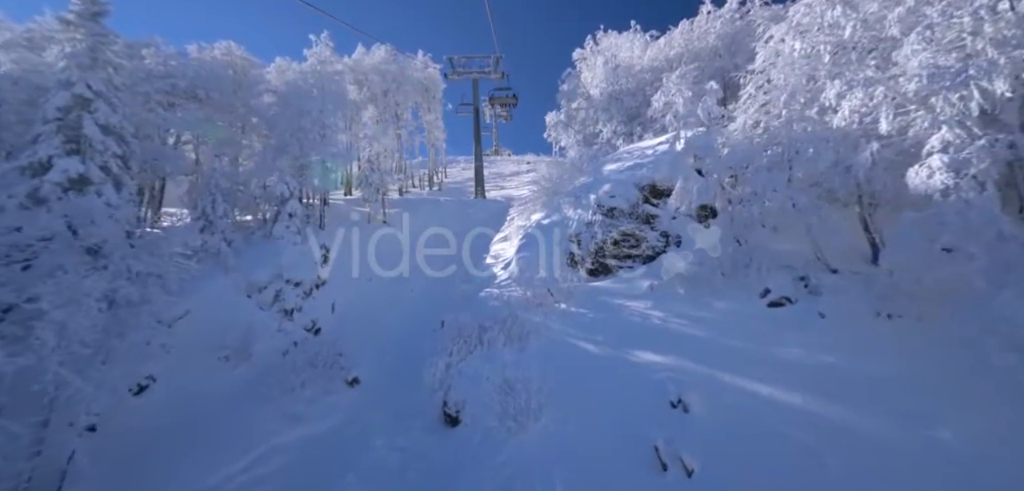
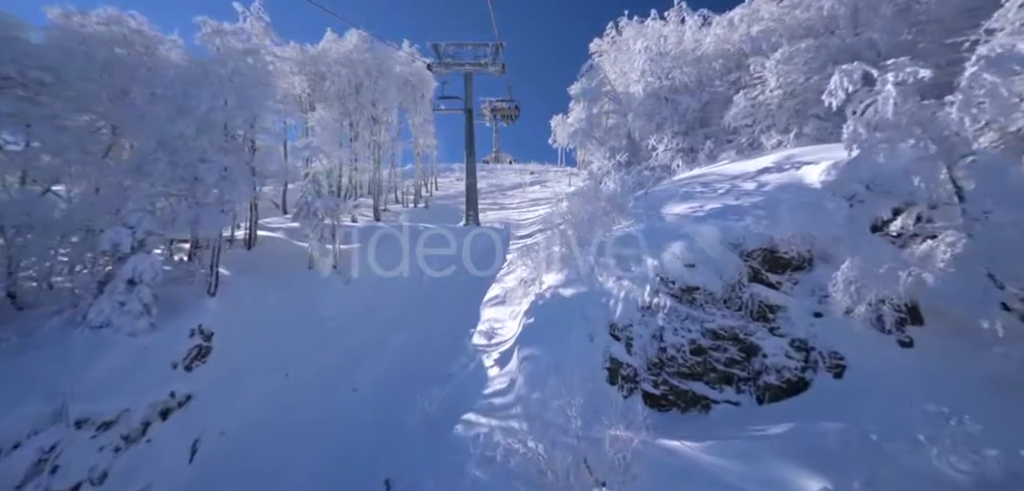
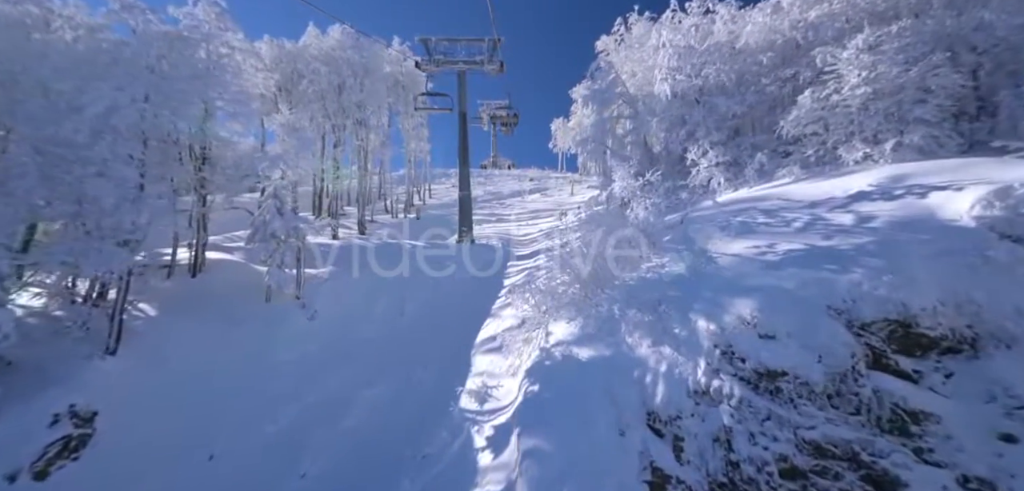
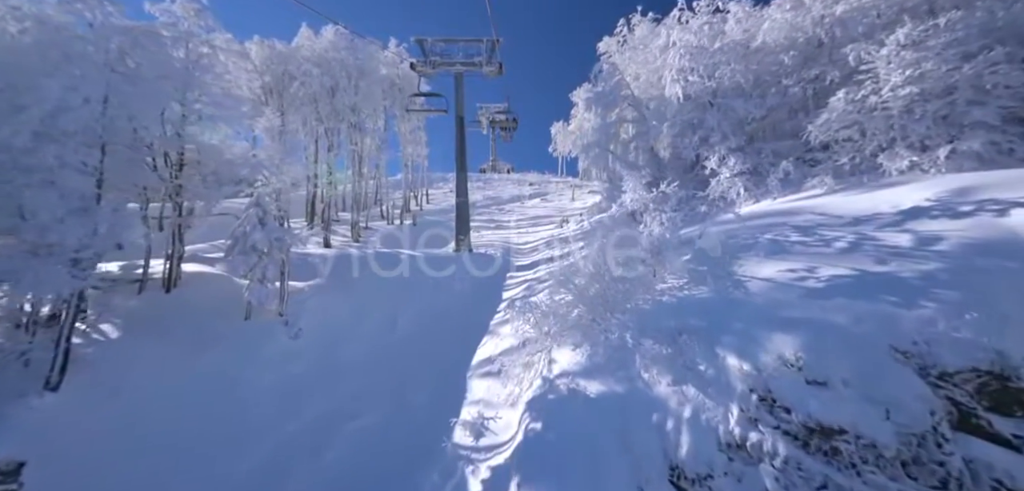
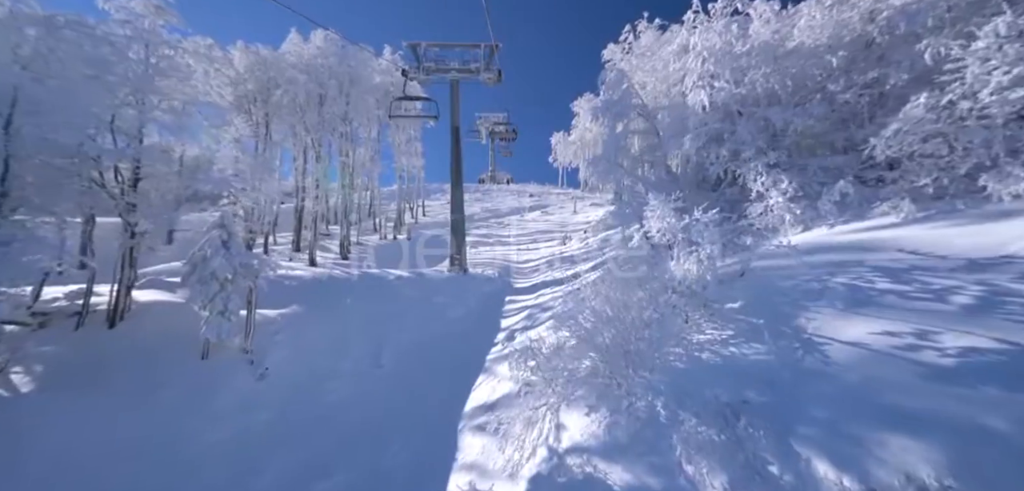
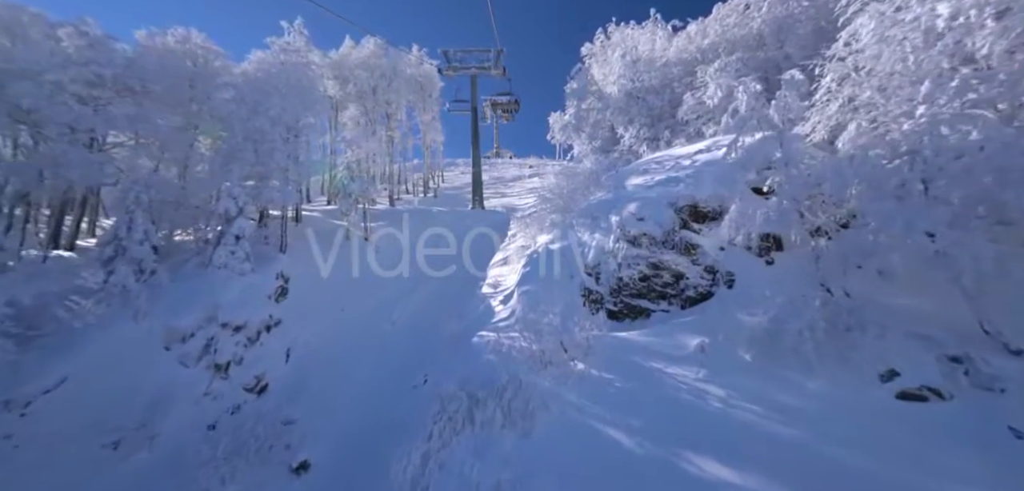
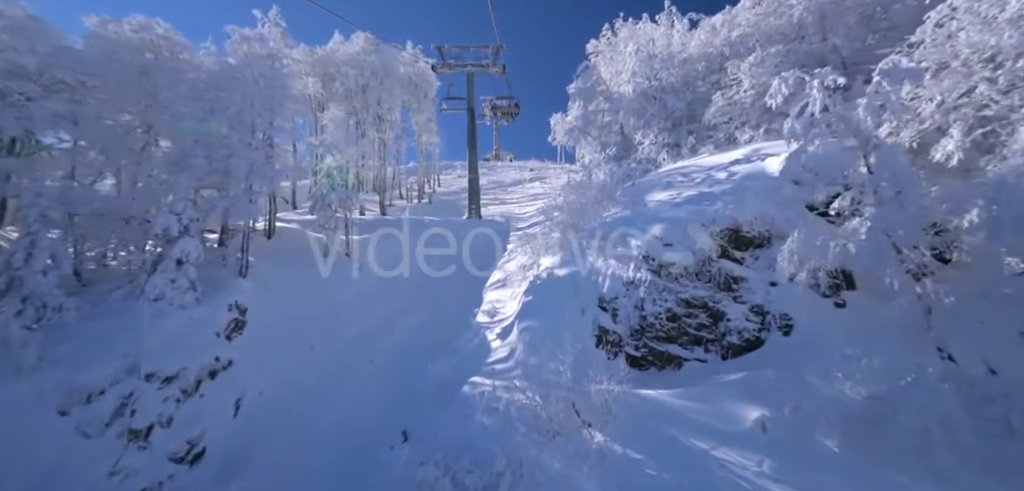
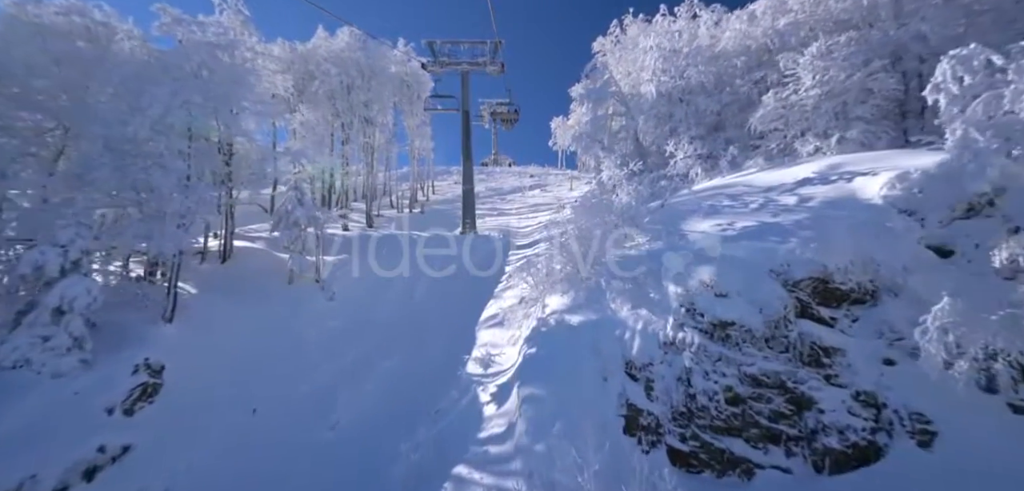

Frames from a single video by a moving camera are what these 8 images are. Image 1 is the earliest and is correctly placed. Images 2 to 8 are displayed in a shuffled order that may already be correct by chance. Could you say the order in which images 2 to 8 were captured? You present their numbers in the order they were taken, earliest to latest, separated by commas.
6, 7, 2, 8, 3, 4, 5
